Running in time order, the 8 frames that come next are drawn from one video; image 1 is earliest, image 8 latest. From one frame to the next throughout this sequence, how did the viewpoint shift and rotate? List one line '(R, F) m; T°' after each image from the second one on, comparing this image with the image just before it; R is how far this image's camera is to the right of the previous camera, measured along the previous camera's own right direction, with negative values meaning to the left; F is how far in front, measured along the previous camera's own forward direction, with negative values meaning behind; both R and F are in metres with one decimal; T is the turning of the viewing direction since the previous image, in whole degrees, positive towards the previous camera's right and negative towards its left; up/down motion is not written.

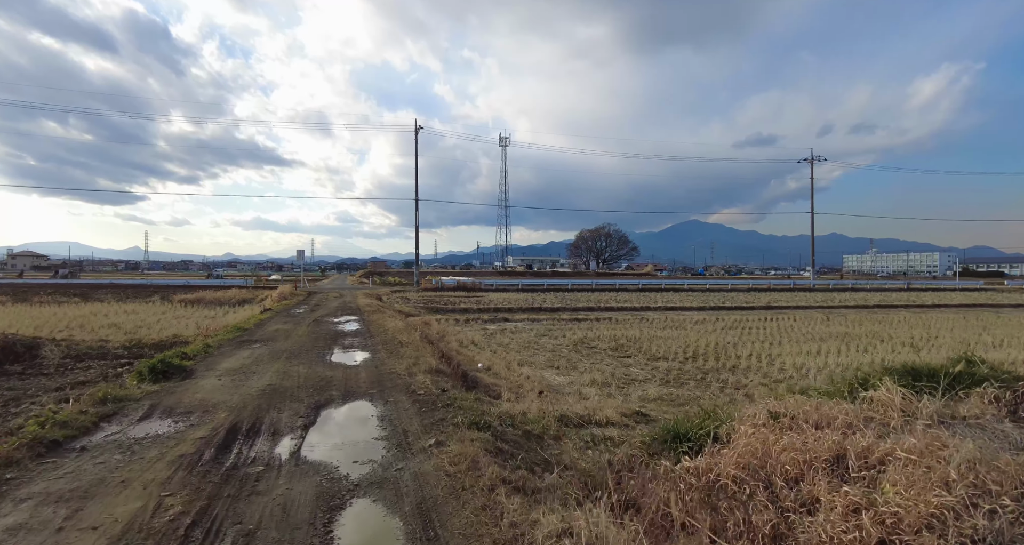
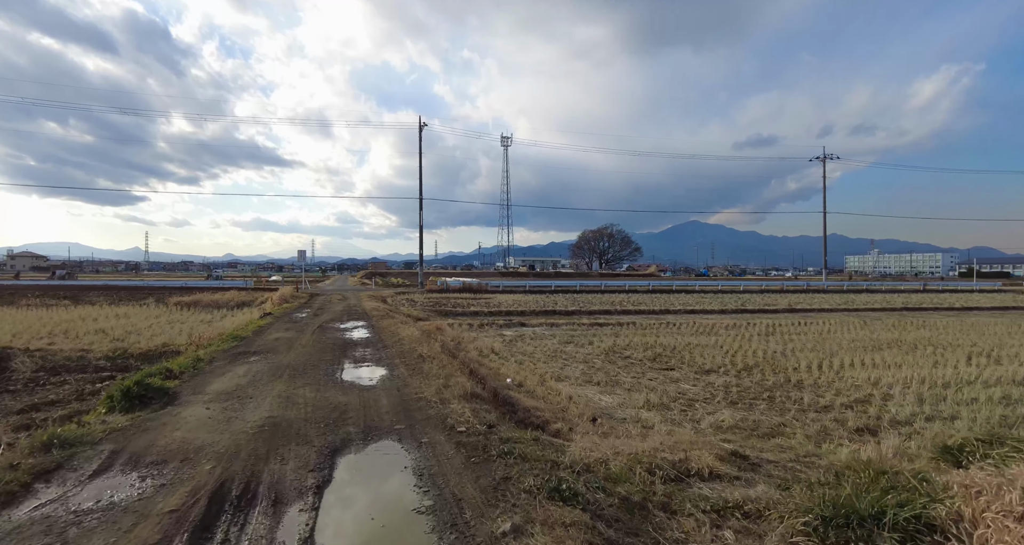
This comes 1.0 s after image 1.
(-0.6, +1.0) m; 0°
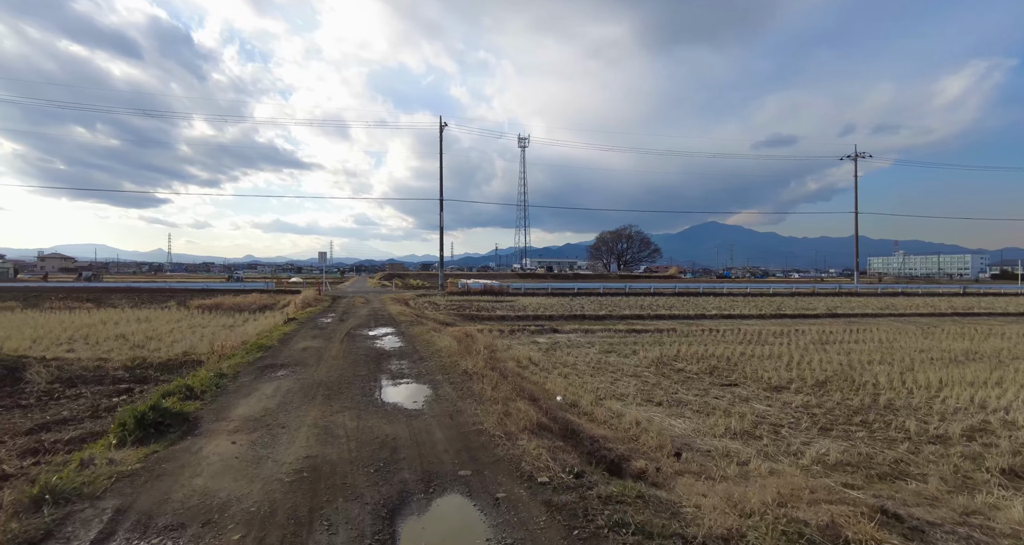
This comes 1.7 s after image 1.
(-0.6, +0.7) m; -2°
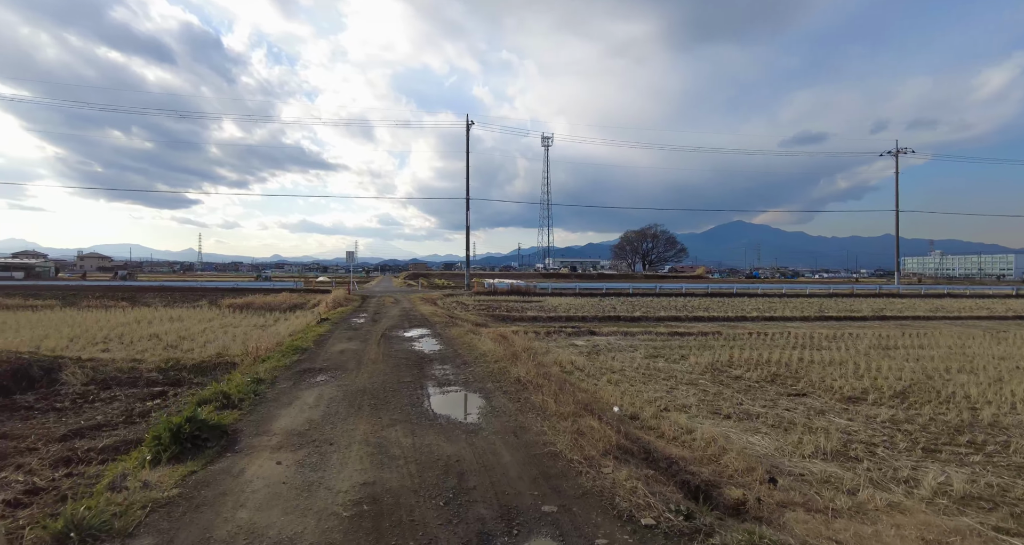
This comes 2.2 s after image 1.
(-0.5, +0.5) m; -3°
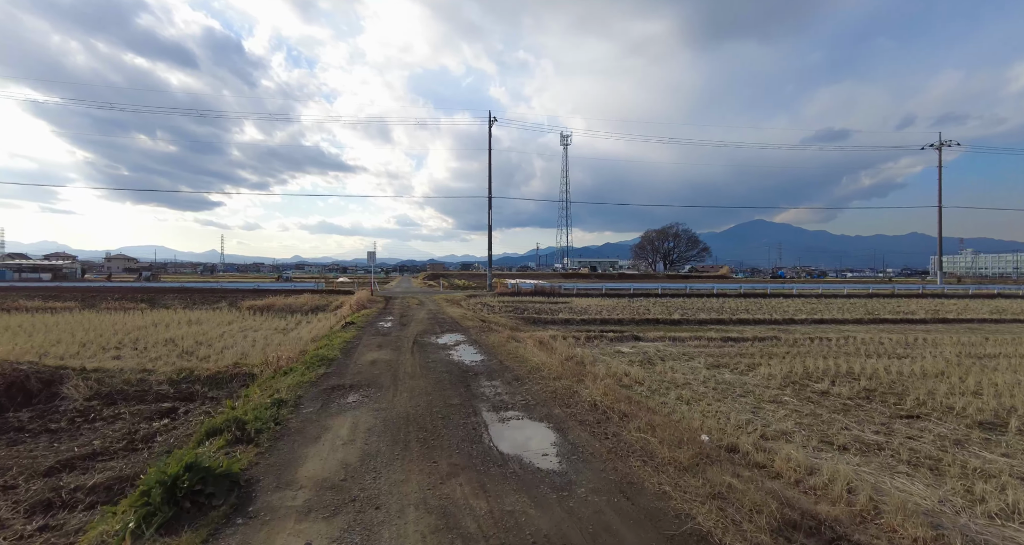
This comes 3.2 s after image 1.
(-0.6, +1.0) m; -2°
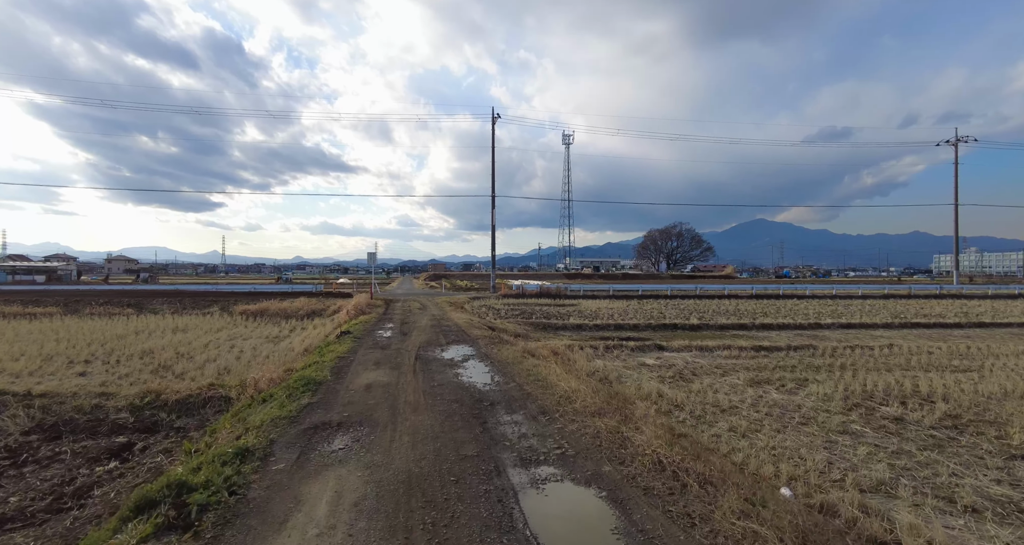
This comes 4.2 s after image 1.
(-0.3, +1.0) m; 0°
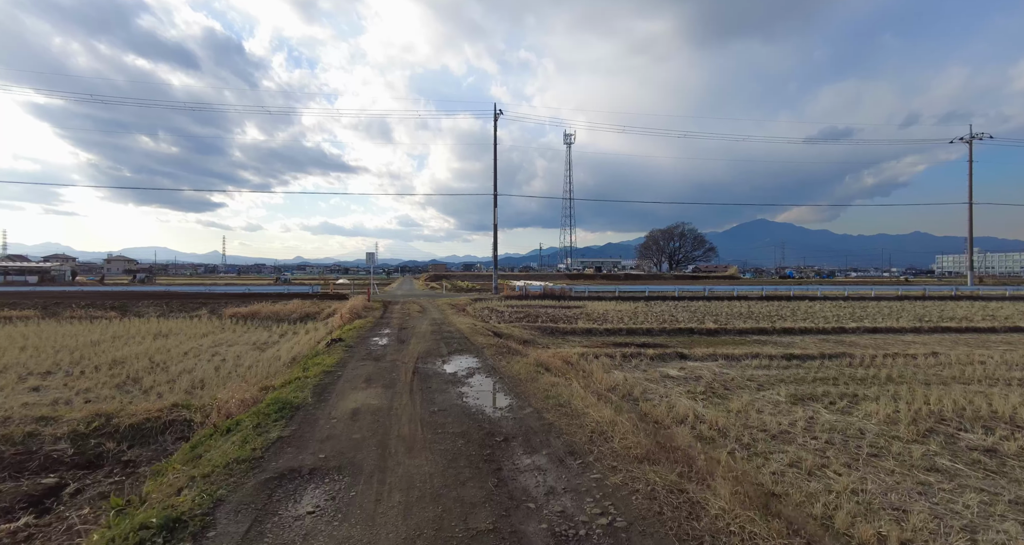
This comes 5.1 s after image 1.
(-0.2, +0.9) m; 0°
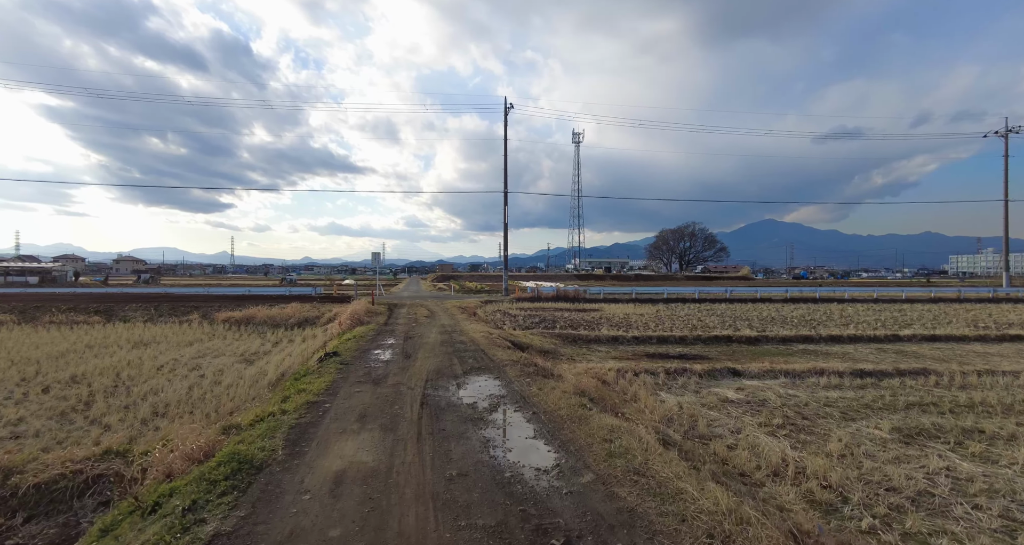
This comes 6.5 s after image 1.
(-0.4, +1.4) m; -1°
